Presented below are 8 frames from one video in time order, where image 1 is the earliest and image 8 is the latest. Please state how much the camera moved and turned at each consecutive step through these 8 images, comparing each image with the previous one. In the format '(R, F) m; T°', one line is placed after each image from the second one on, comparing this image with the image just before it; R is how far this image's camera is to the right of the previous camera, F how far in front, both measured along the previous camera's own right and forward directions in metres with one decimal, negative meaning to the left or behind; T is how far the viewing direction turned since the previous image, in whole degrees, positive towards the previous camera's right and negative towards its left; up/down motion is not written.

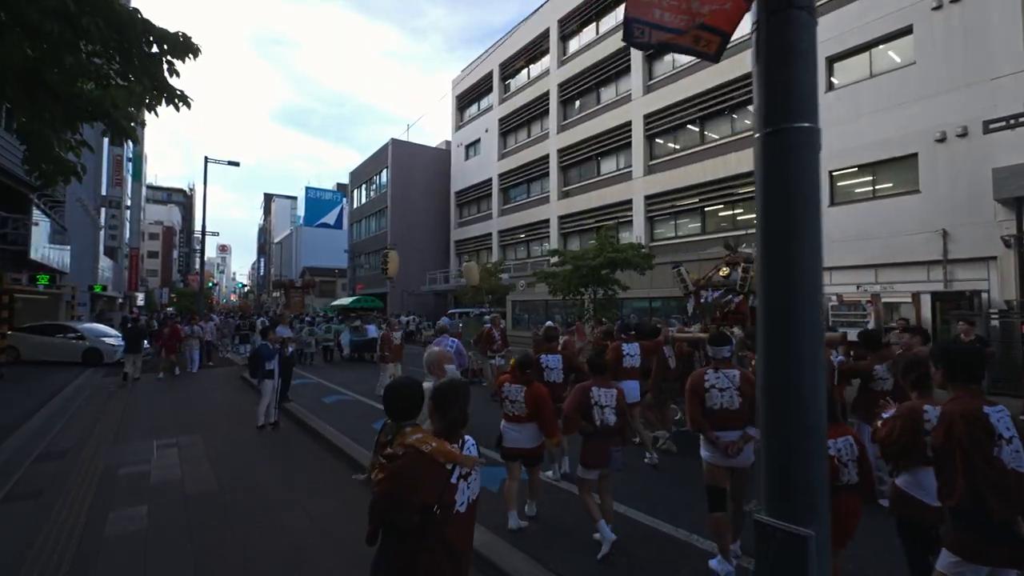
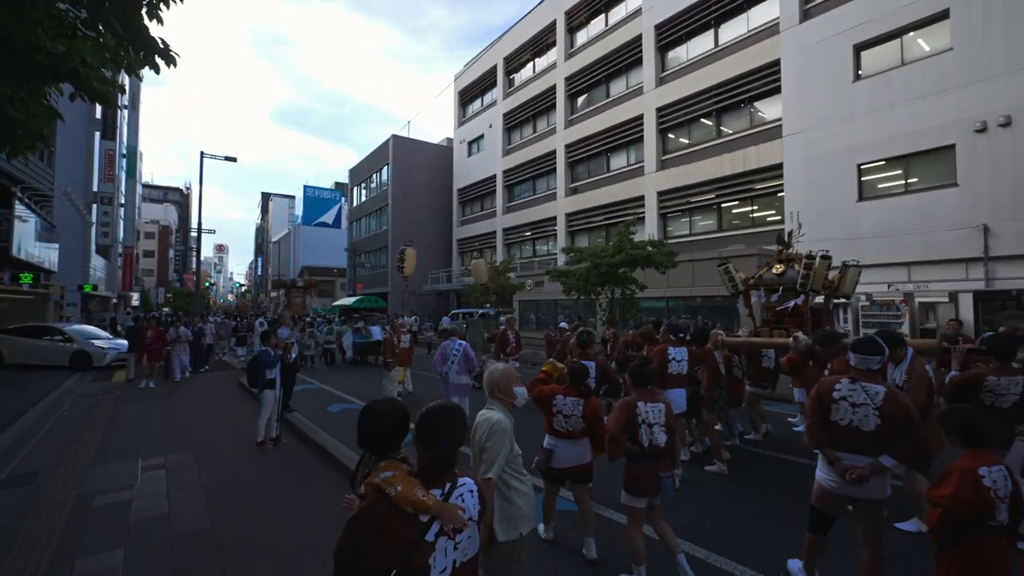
(-0.5, +0.9) m; 0°
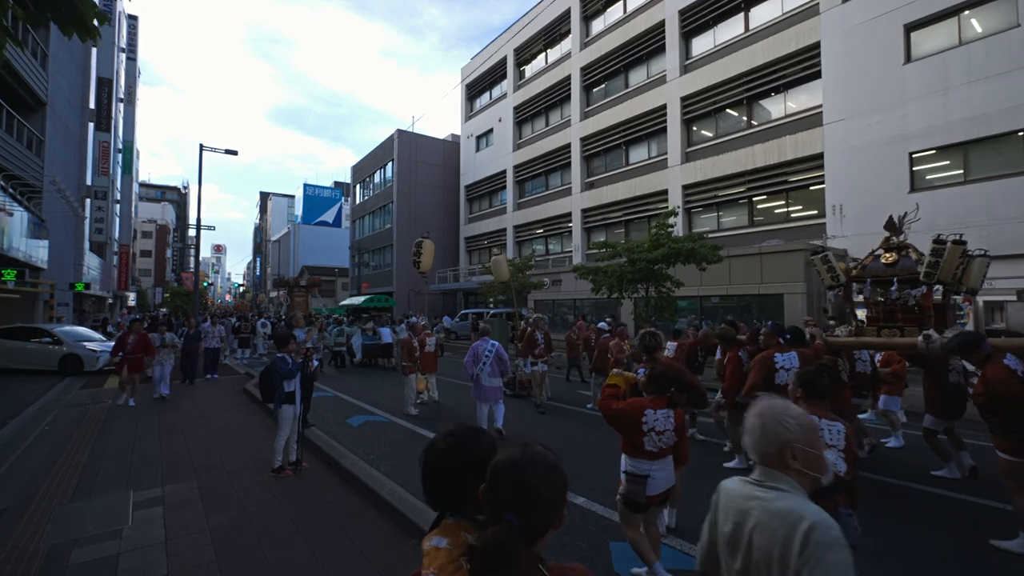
(-0.9, +1.3) m; 0°
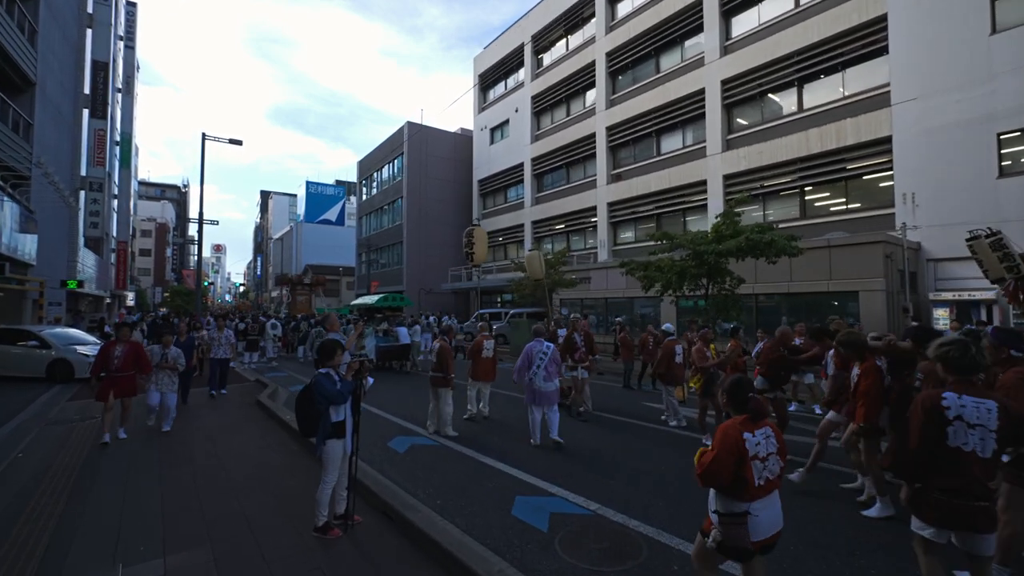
(-1.3, +1.7) m; 0°
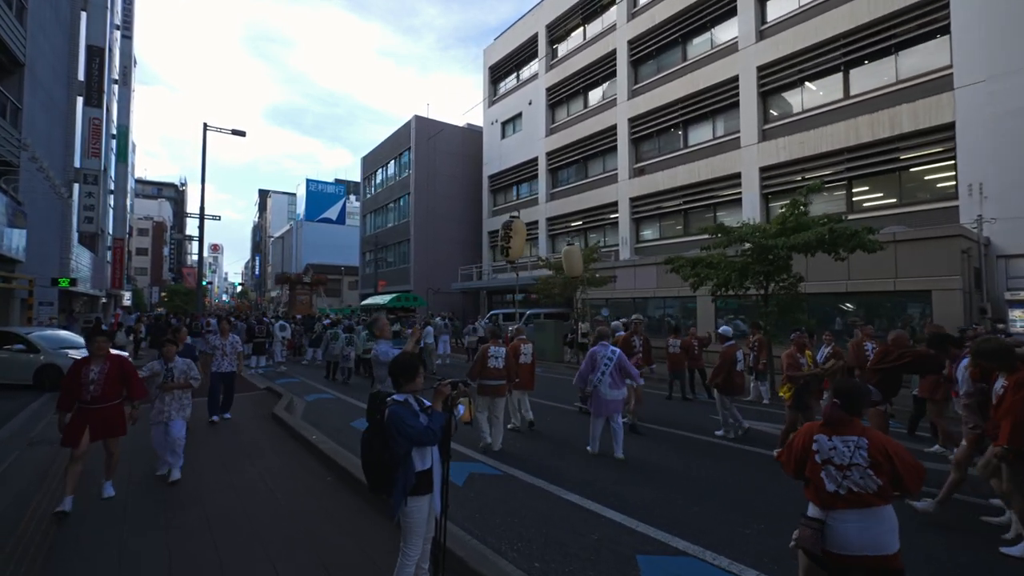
(-1.1, +1.3) m; 0°
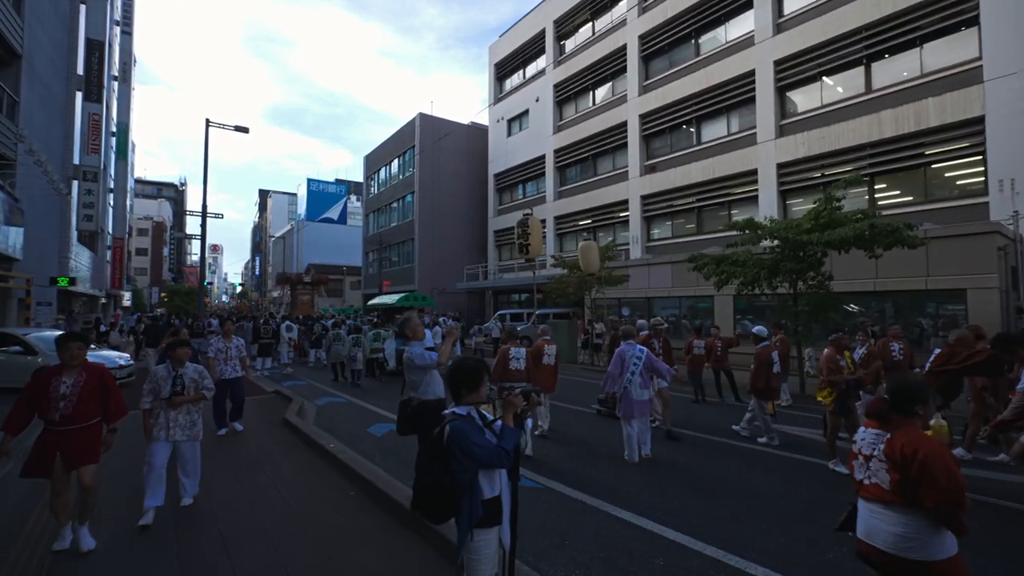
(-0.5, +0.5) m; 0°
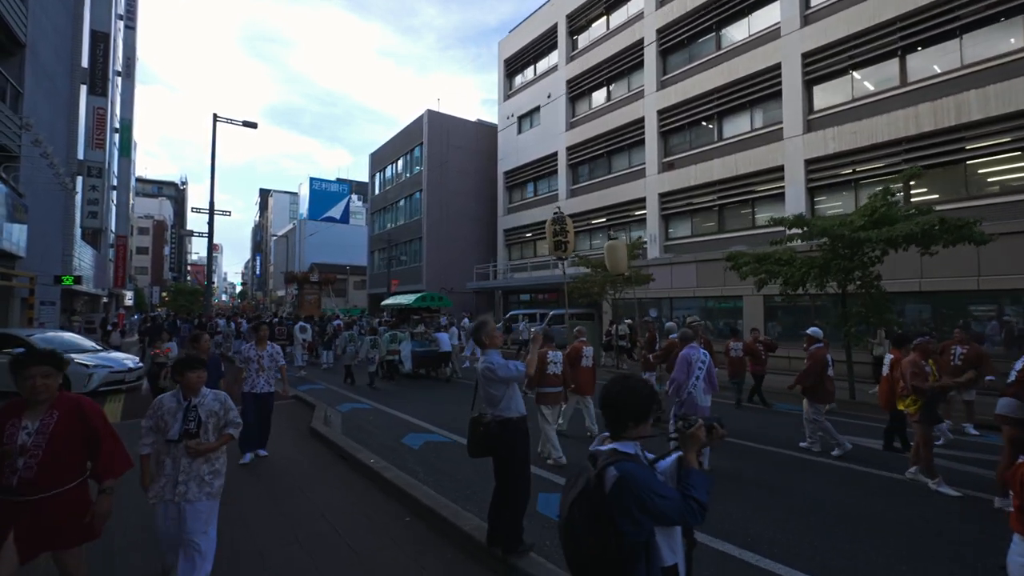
(-0.8, +0.6) m; 0°
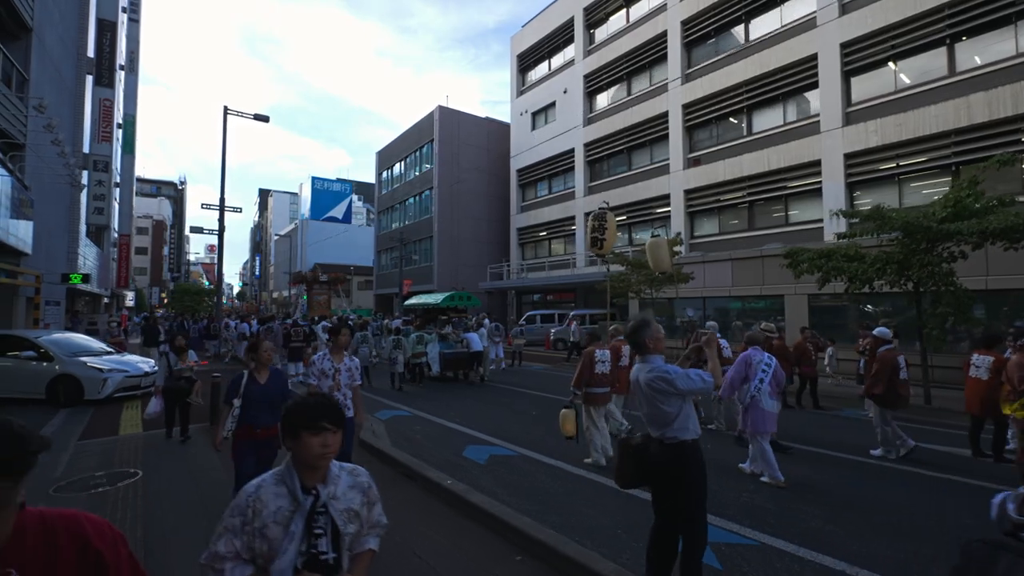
(-1.2, +0.8) m; 0°
